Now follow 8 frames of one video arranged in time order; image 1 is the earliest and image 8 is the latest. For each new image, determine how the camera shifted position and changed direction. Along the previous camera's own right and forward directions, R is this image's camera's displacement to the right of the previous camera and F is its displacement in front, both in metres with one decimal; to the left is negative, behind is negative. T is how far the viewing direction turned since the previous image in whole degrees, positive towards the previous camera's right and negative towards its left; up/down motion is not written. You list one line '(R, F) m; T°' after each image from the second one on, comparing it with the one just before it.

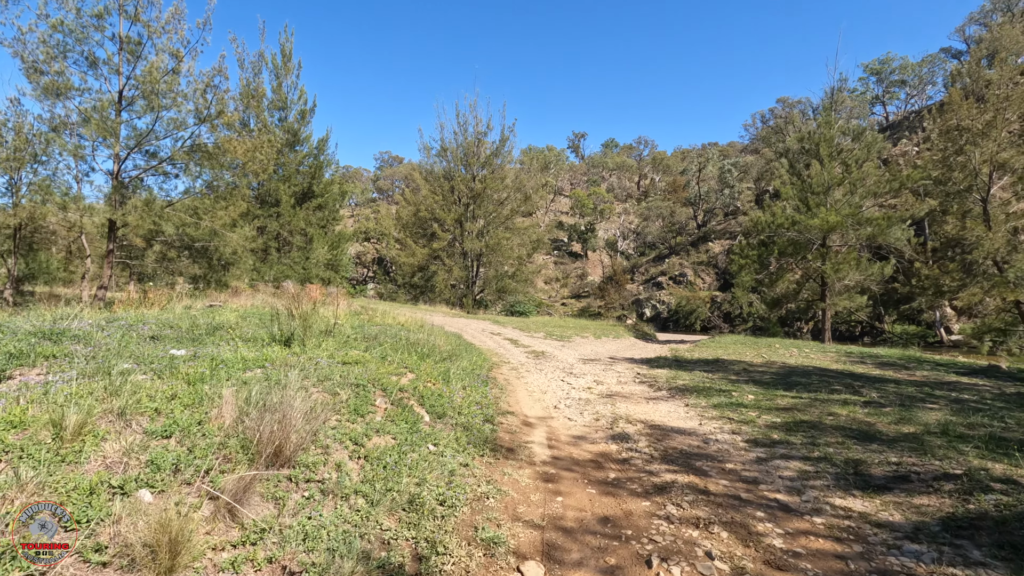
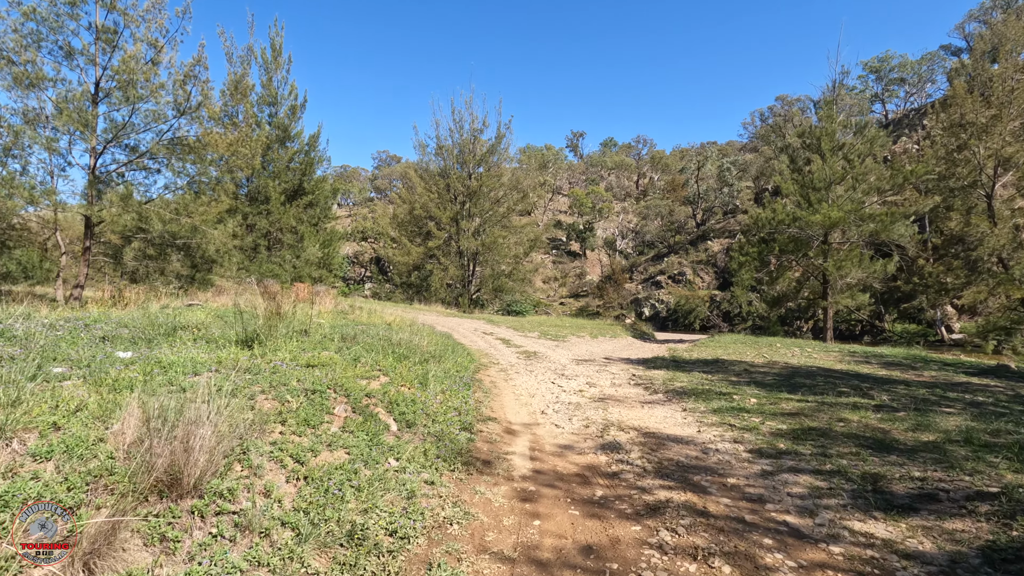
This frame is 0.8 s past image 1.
(+0.2, +0.5) m; 0°
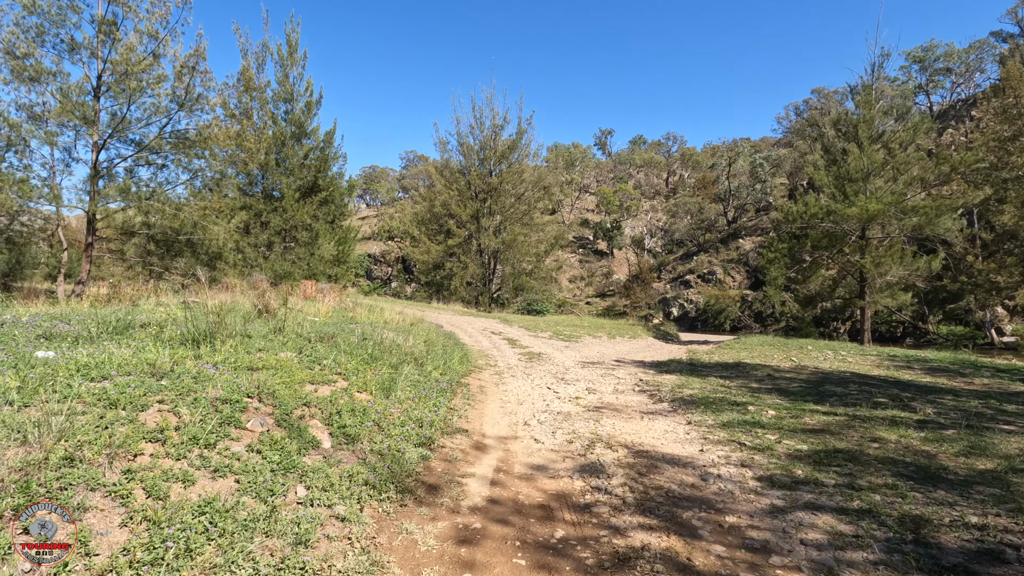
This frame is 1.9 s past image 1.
(+0.5, +0.7) m; -3°
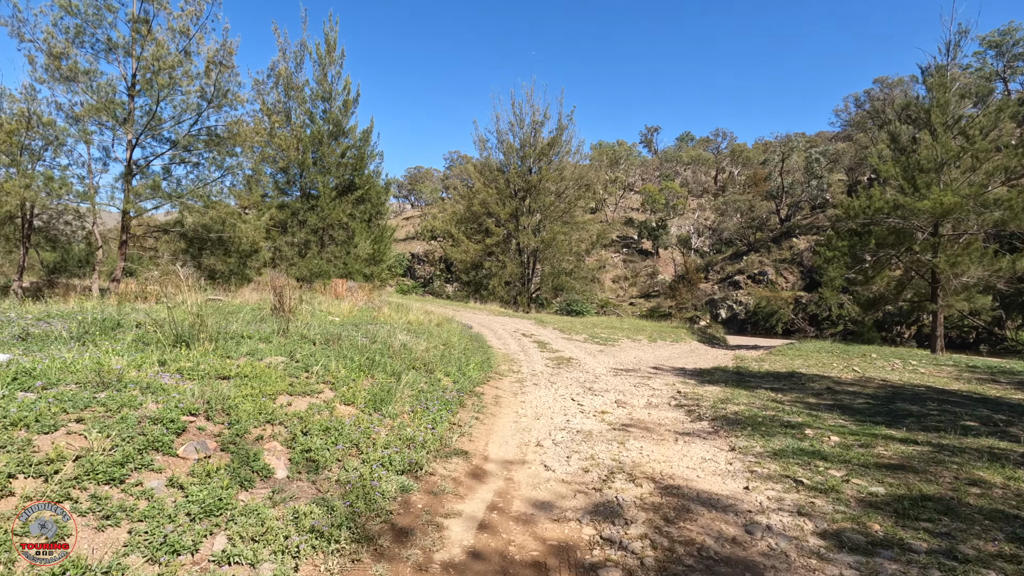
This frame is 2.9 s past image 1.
(+0.3, +0.7) m; -5°
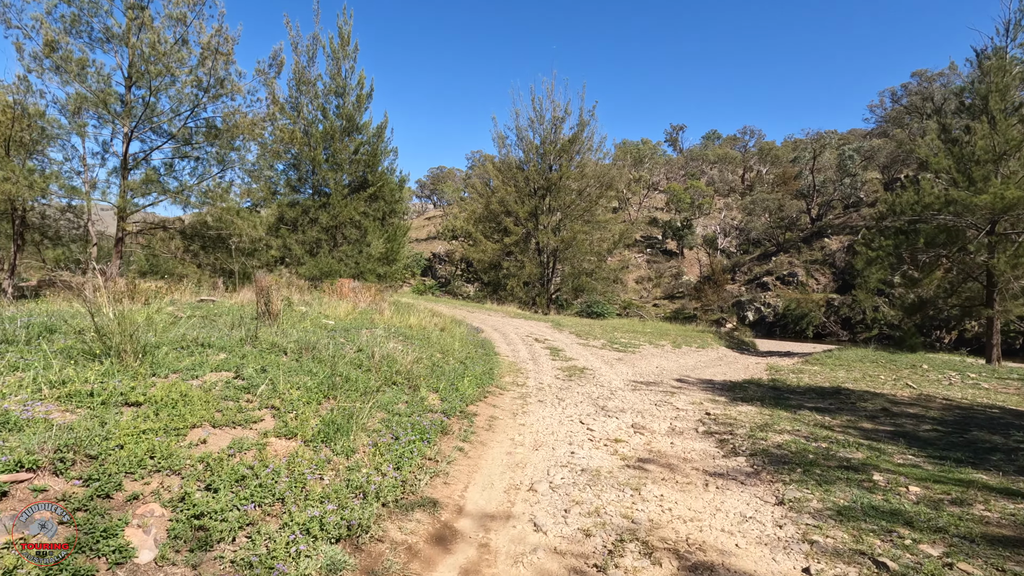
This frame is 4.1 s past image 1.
(+0.2, +0.9) m; -2°
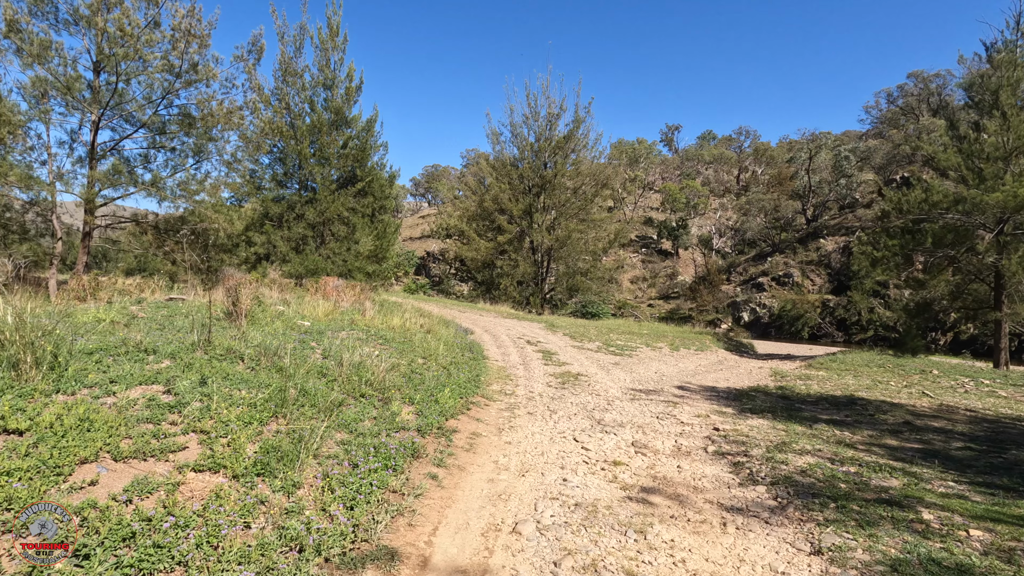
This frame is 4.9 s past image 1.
(+0.1, +0.6) m; +1°
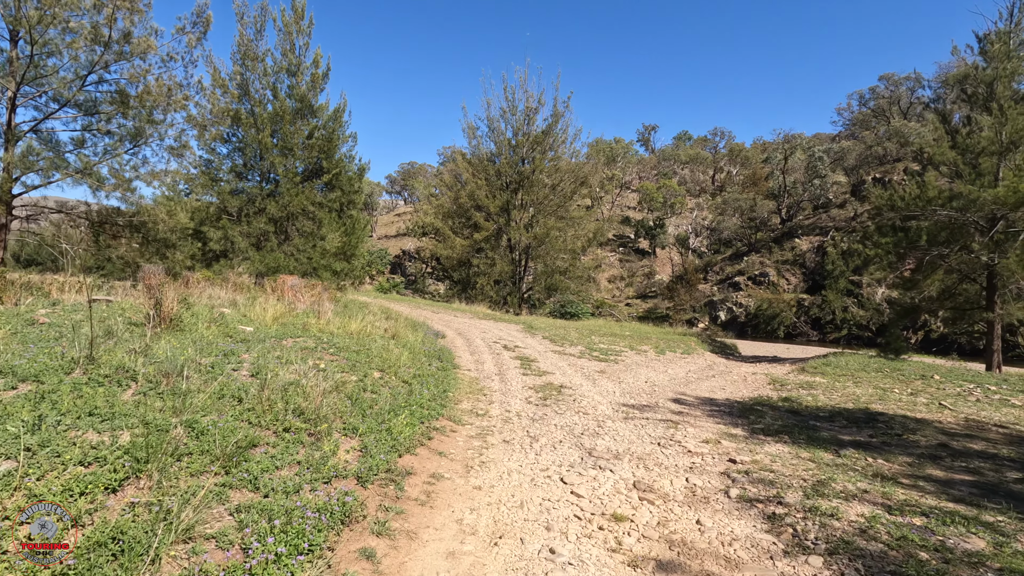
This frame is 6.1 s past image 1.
(0.0, +1.0) m; +2°
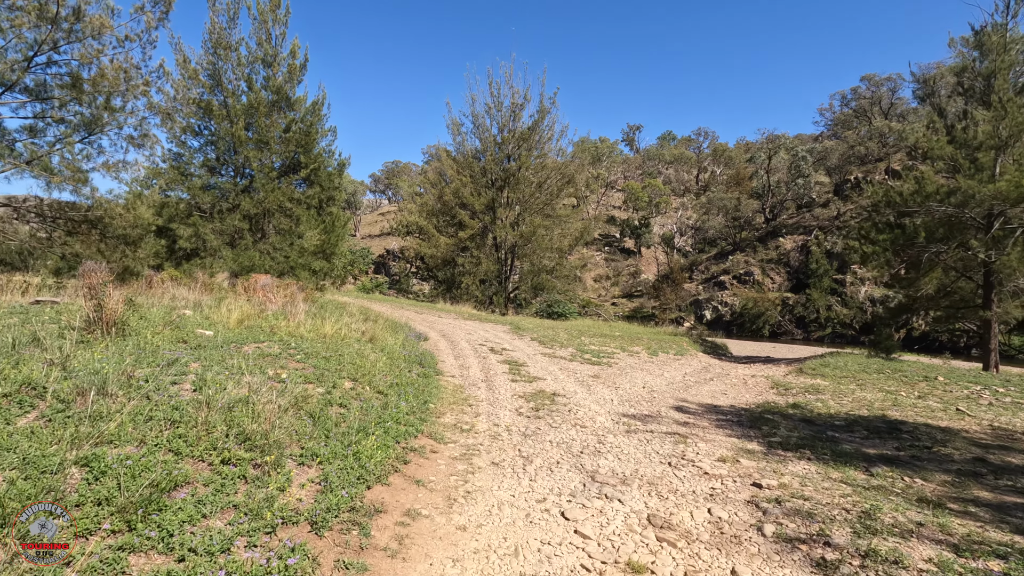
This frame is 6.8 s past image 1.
(0.0, +0.6) m; +2°
